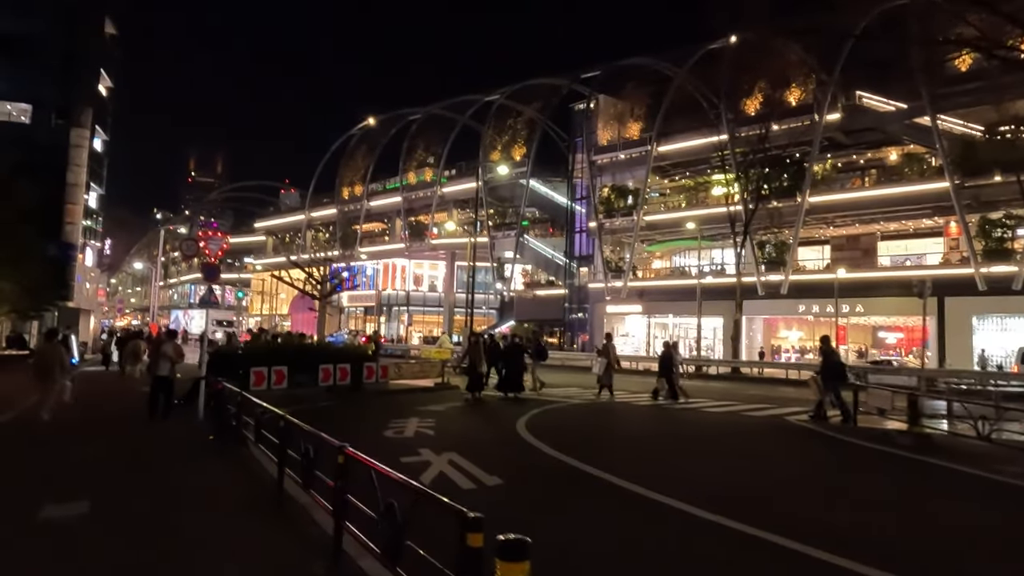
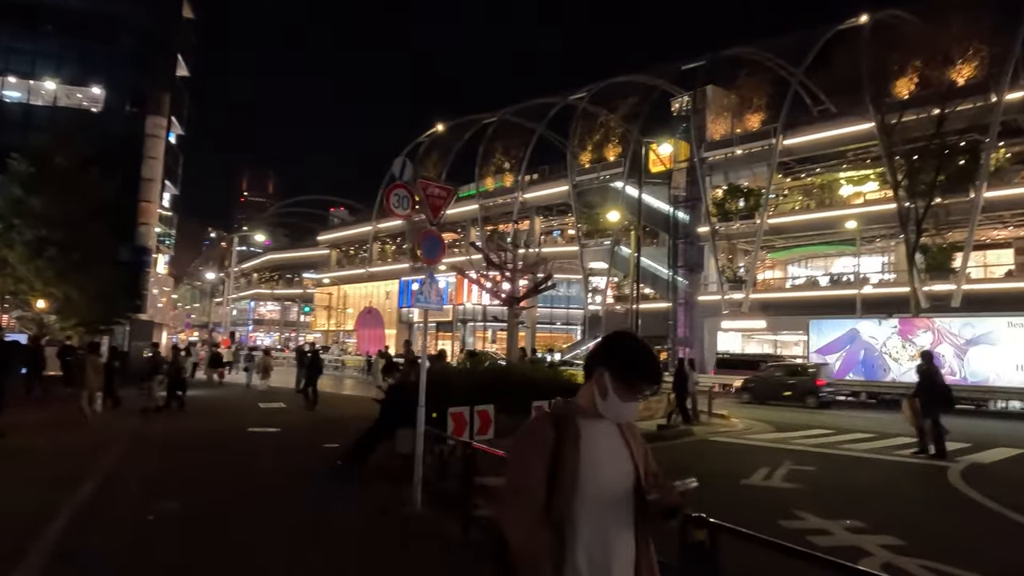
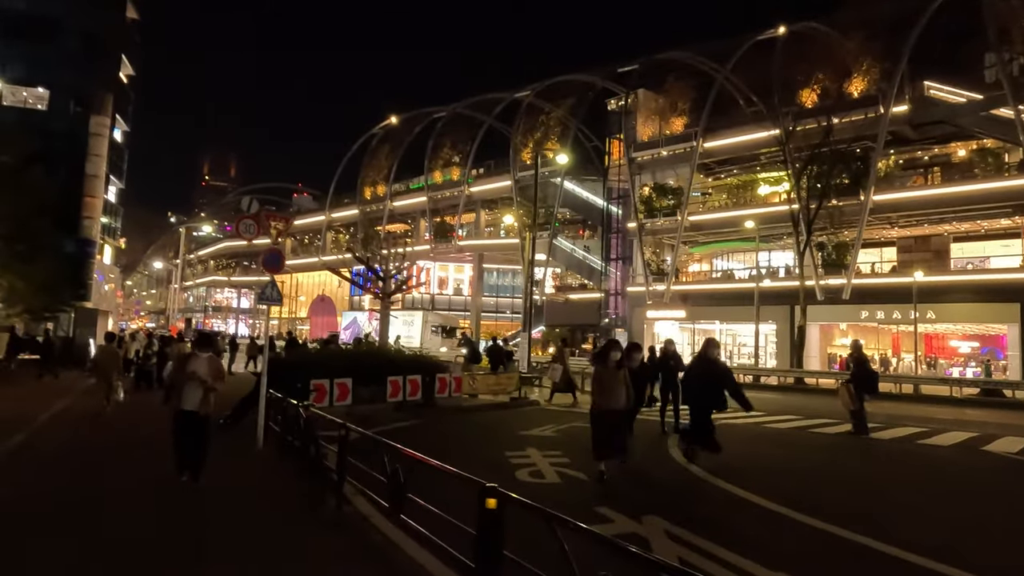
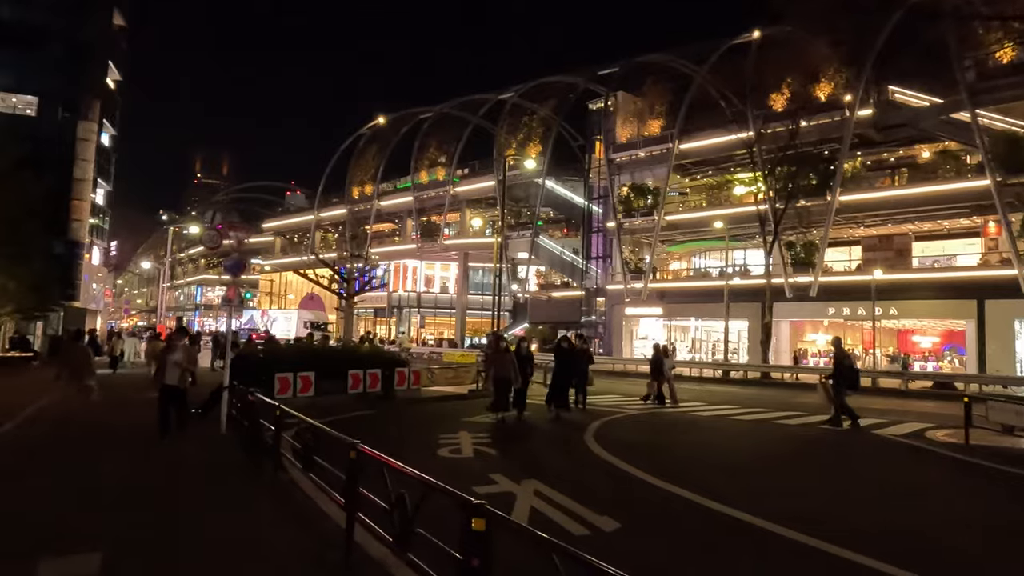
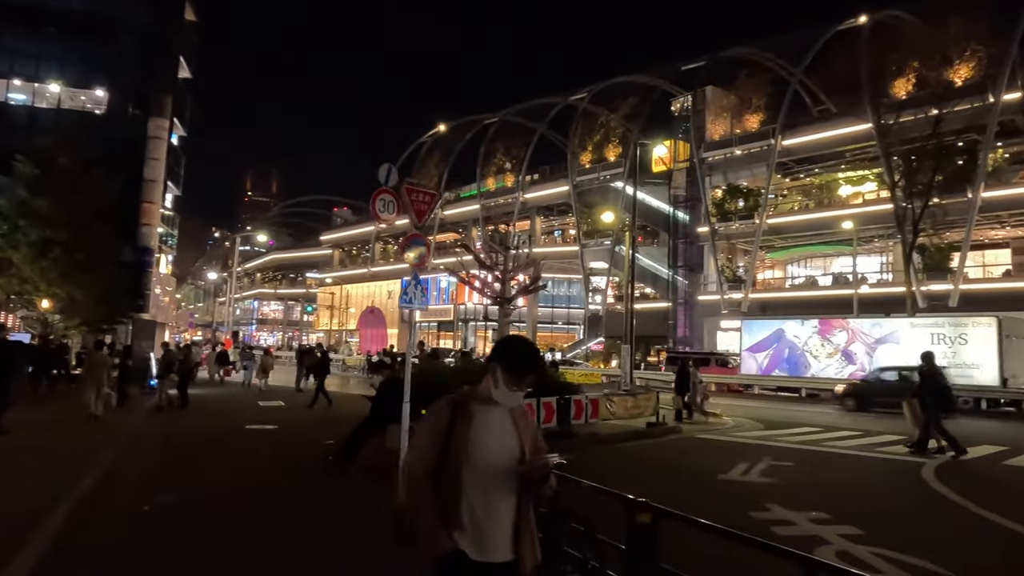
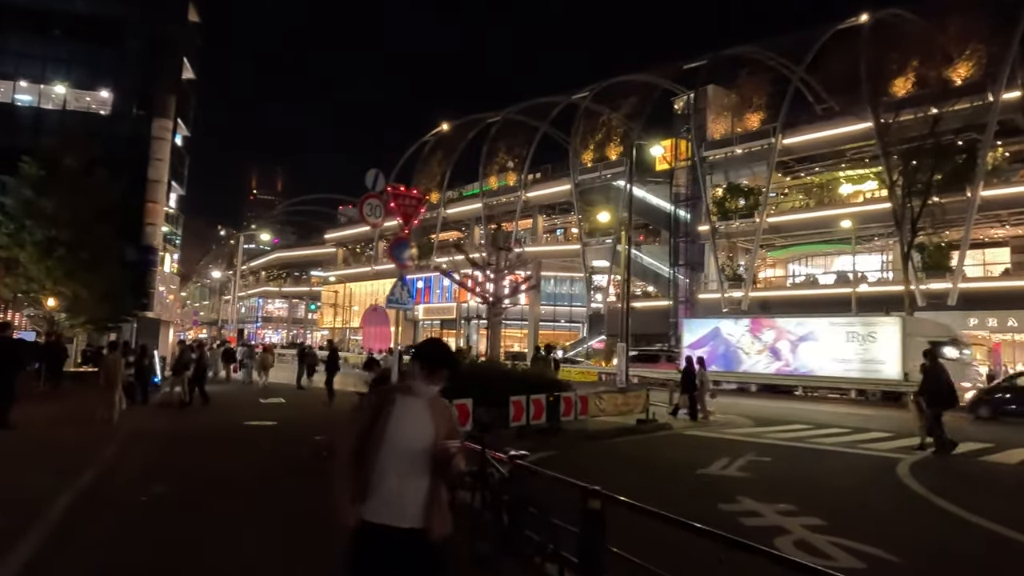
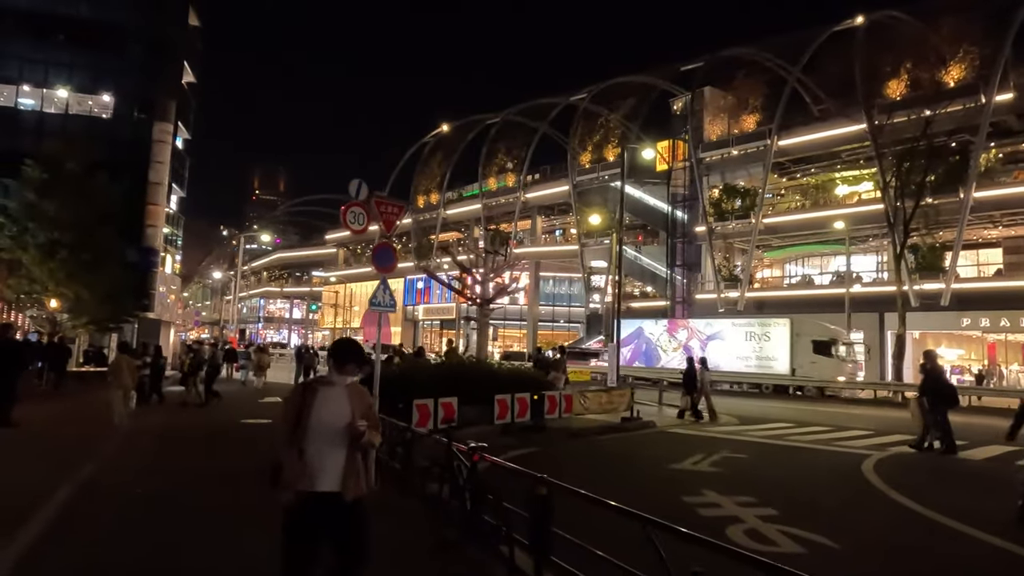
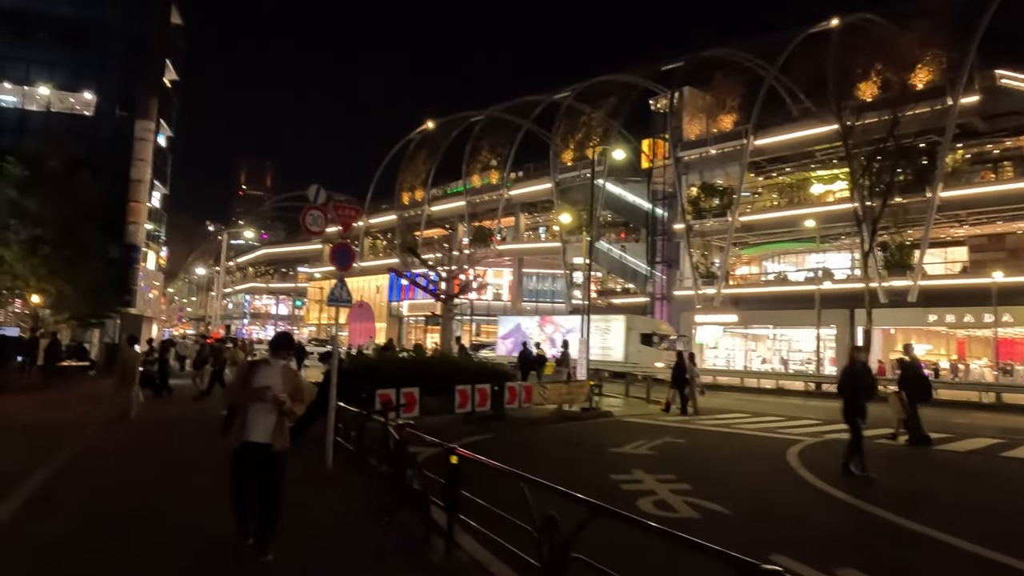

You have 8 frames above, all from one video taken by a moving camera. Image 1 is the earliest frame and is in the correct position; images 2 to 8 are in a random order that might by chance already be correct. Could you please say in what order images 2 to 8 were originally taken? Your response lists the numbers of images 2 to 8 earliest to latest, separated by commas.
4, 3, 8, 7, 6, 5, 2
